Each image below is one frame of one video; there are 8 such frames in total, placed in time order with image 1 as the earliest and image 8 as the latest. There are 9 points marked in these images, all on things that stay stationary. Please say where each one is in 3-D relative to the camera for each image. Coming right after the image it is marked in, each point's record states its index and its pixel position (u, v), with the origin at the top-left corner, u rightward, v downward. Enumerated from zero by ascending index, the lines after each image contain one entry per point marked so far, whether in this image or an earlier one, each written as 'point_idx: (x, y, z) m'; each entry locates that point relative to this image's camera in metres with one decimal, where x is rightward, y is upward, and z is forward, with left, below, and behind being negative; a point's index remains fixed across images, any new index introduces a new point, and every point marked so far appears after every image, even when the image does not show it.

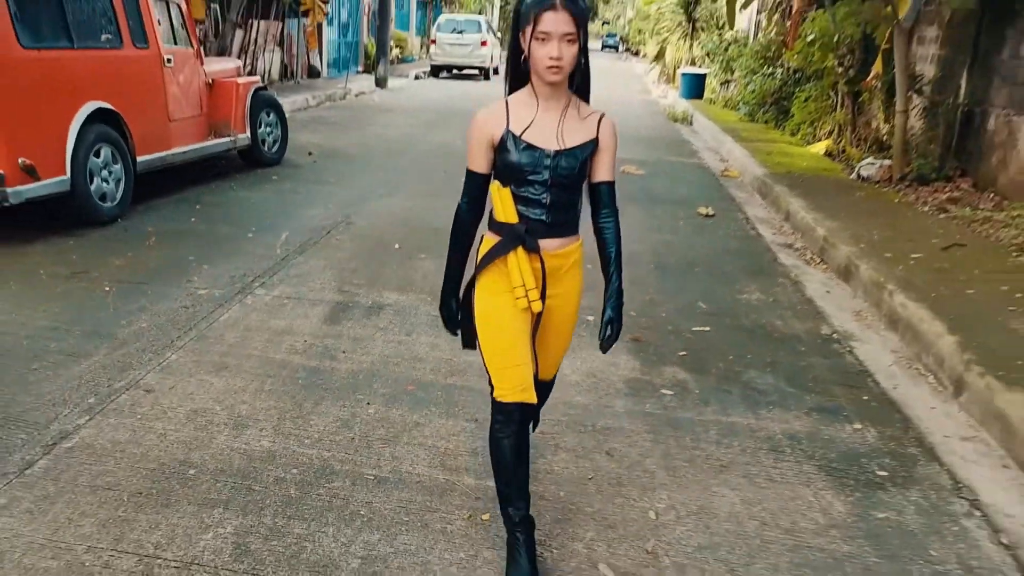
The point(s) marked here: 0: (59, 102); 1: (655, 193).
0: (-3.0, +1.2, +5.5) m
1: (+1.5, +0.9, +8.5) m
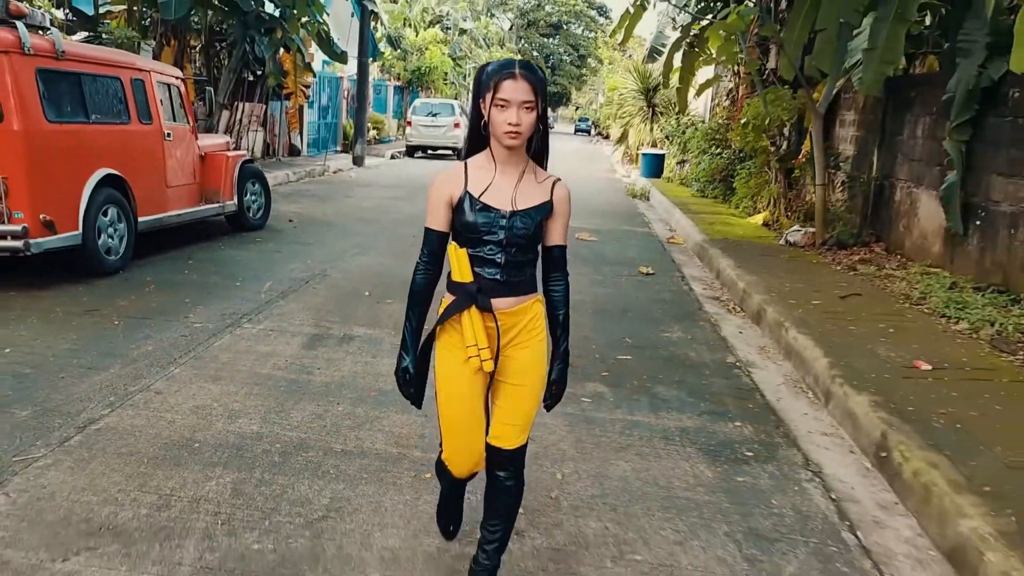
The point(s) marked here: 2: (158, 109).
0: (-3.3, +0.9, +6.3) m
1: (+1.0, +0.4, +9.5) m
2: (-3.2, +1.6, +7.6) m
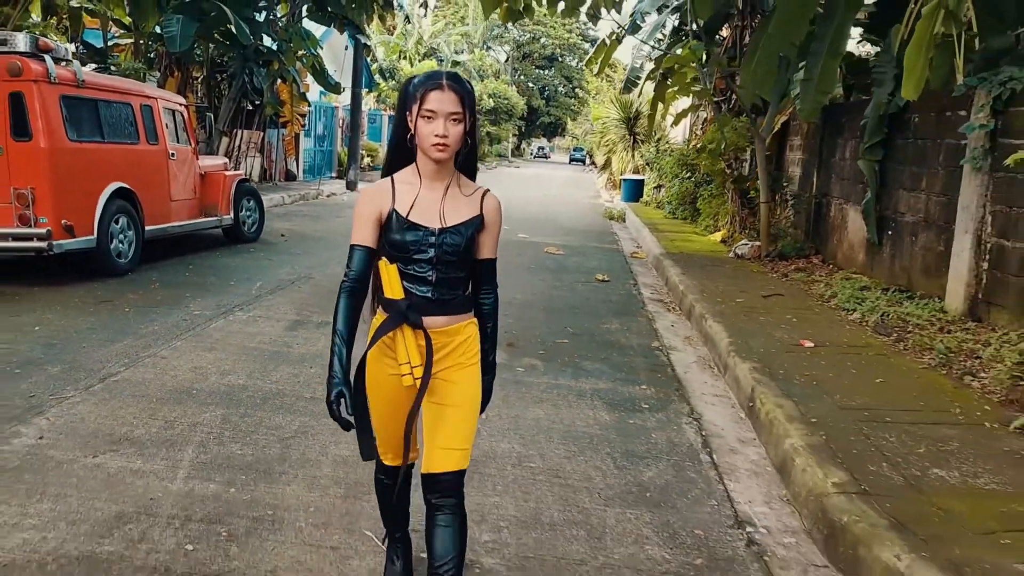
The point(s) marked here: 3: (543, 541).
0: (-3.7, +0.9, +7.3) m
1: (+0.7, +0.3, +10.4) m
2: (-3.5, +1.6, +8.6) m
3: (+0.1, -0.9, +3.1) m
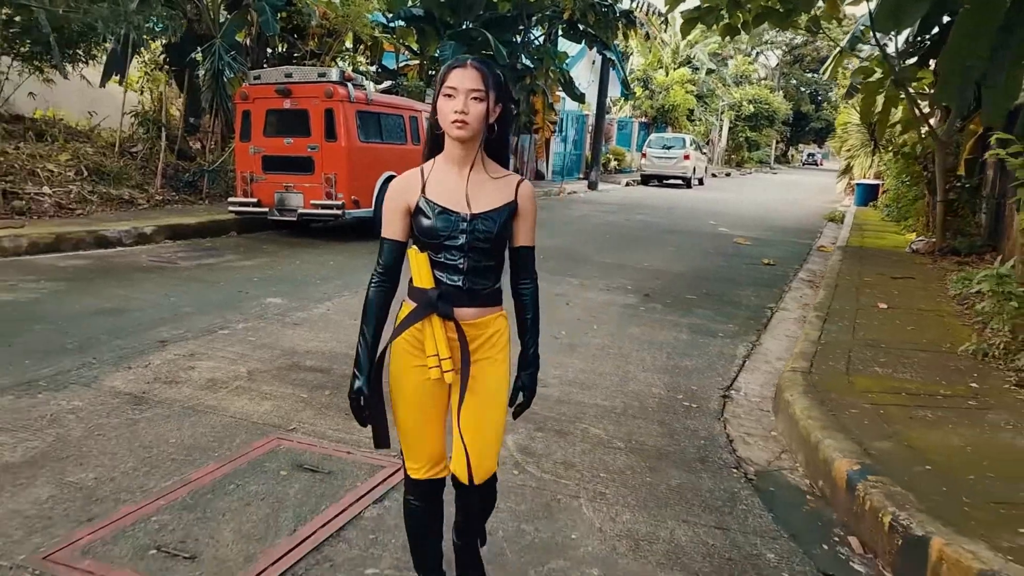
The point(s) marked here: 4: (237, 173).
0: (-1.7, +1.4, +10.4) m
1: (+3.3, +0.5, +12.0) m
2: (-1.2, +2.1, +11.6) m
3: (+0.5, -0.5, +5.3) m
4: (-3.4, +1.4, +10.6) m
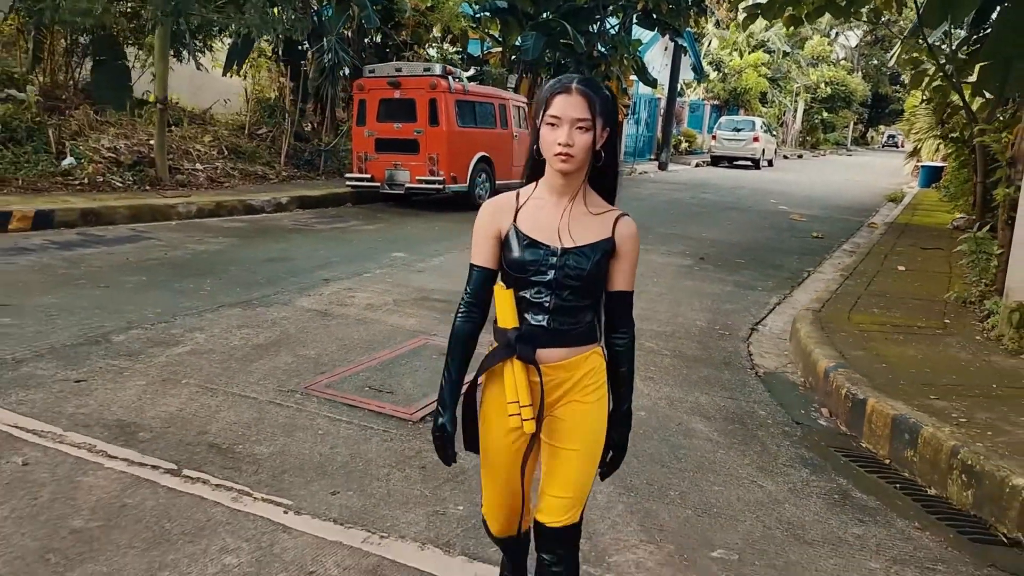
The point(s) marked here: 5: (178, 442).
0: (-0.7, +1.9, +12.0) m
1: (+4.5, +0.9, +13.3) m
2: (0.0, +2.6, +13.2) m
3: (+1.1, -0.2, +6.8) m
4: (-2.3, +2.0, +12.4) m
5: (-1.4, -0.7, +3.7) m
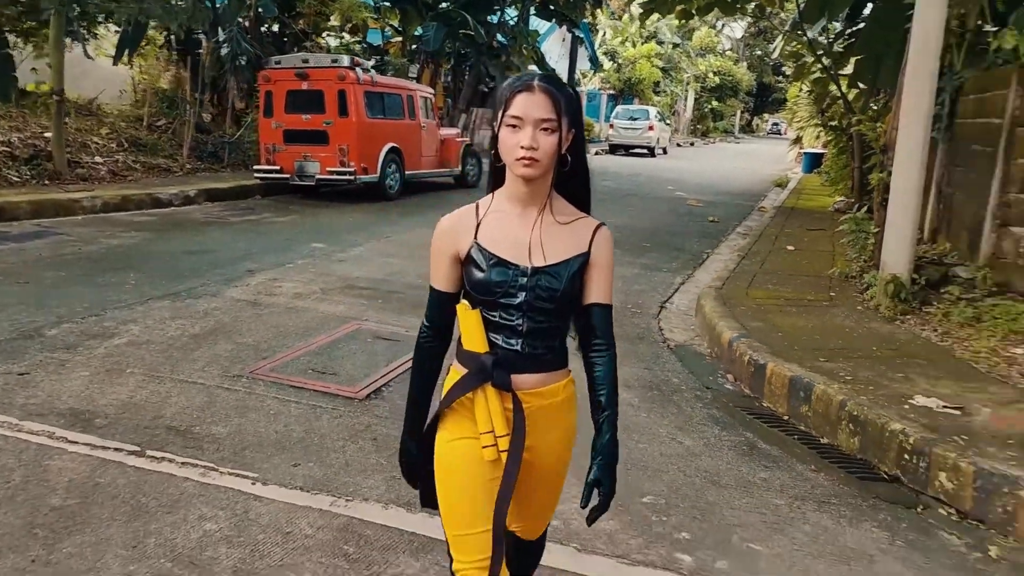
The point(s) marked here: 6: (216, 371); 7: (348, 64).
0: (-2.0, +2.1, +12.2) m
1: (+3.0, +1.2, +14.0) m
2: (-1.5, +2.8, +13.4) m
3: (+0.4, 0.0, +7.2) m
4: (-3.6, +2.1, +12.4) m
5: (-1.7, -0.6, +3.8) m
6: (-1.6, -0.5, +4.6) m
7: (-2.3, +3.1, +11.8) m
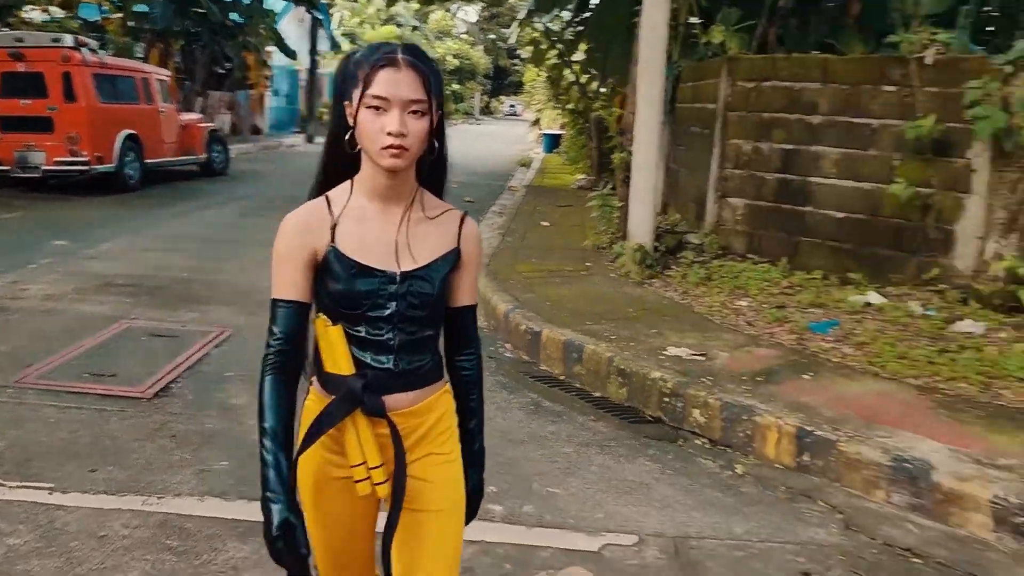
0: (-5.3, +2.1, +11.3) m
1: (-1.0, +1.6, +14.5) m
2: (-5.2, +2.8, +12.6) m
3: (-1.5, +0.1, +7.3) m
4: (-7.0, +2.0, +11.0) m
5: (-2.5, -0.7, +3.4) m
6: (-2.7, -0.5, +4.2) m
7: (-5.6, +3.1, +10.8) m
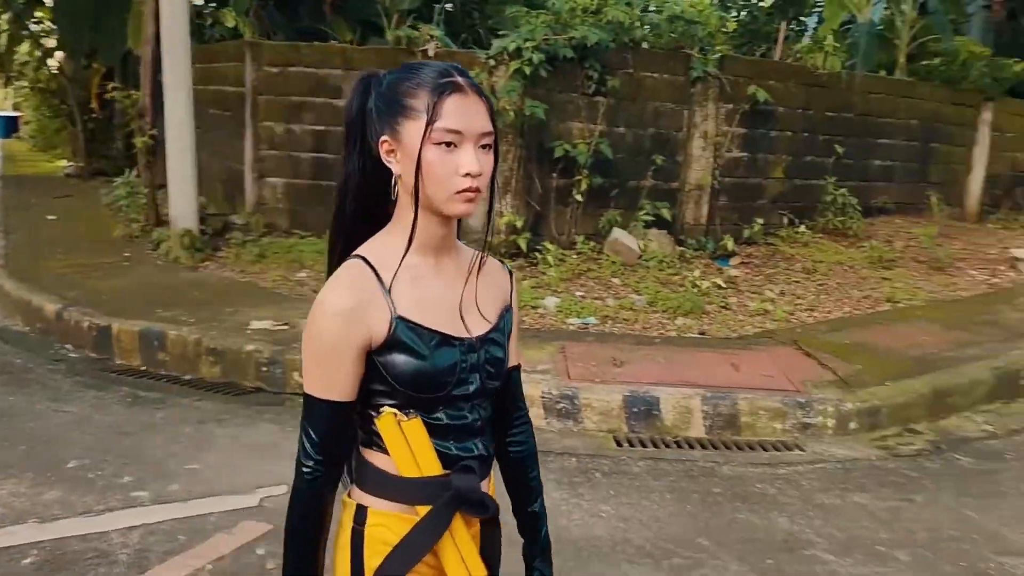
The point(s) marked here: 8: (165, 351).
0: (-10.5, +1.4, +7.0) m
1: (-8.6, +1.4, +12.1) m
2: (-11.2, +2.1, +8.1) m
3: (-4.9, -0.1, +5.9) m
4: (-11.7, +1.1, +5.9) m
5: (-3.6, -0.9, +2.1) m
6: (-4.1, -0.7, +2.7) m
7: (-10.5, +2.4, +6.4) m
8: (-2.0, -0.4, +5.1) m
